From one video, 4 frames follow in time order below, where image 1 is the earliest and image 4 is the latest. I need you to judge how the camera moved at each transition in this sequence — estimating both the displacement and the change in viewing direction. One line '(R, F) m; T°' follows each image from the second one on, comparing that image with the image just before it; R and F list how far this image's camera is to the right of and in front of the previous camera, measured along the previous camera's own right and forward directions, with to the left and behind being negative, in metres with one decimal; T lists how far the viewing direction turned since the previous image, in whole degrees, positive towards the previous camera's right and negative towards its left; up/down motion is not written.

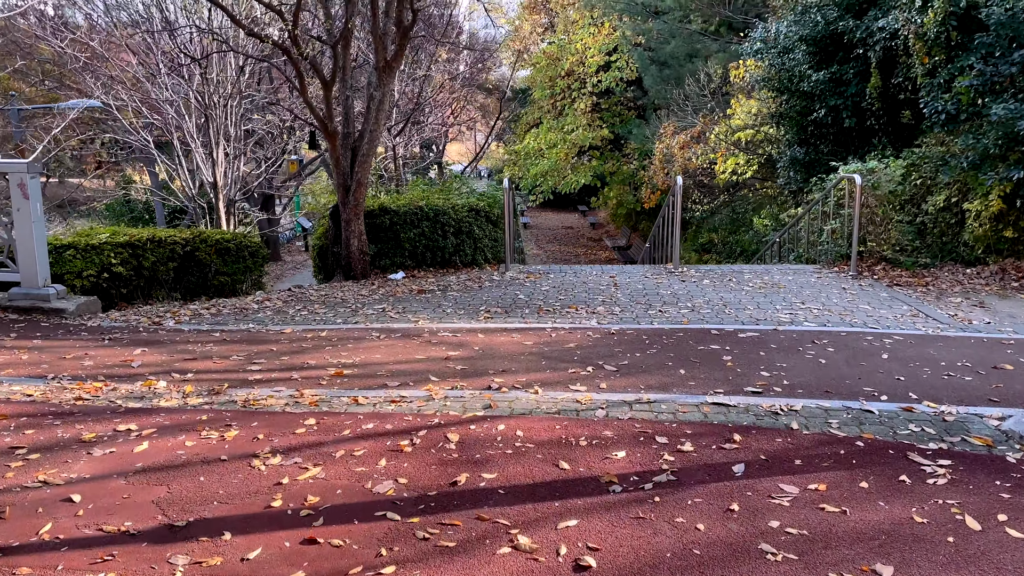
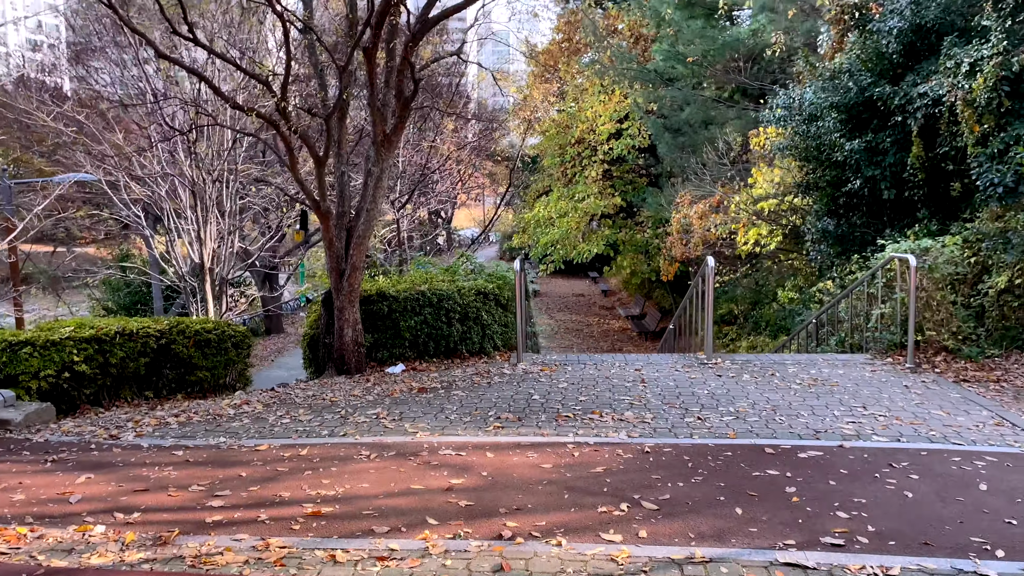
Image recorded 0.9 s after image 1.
(0.0, +0.7) m; -1°
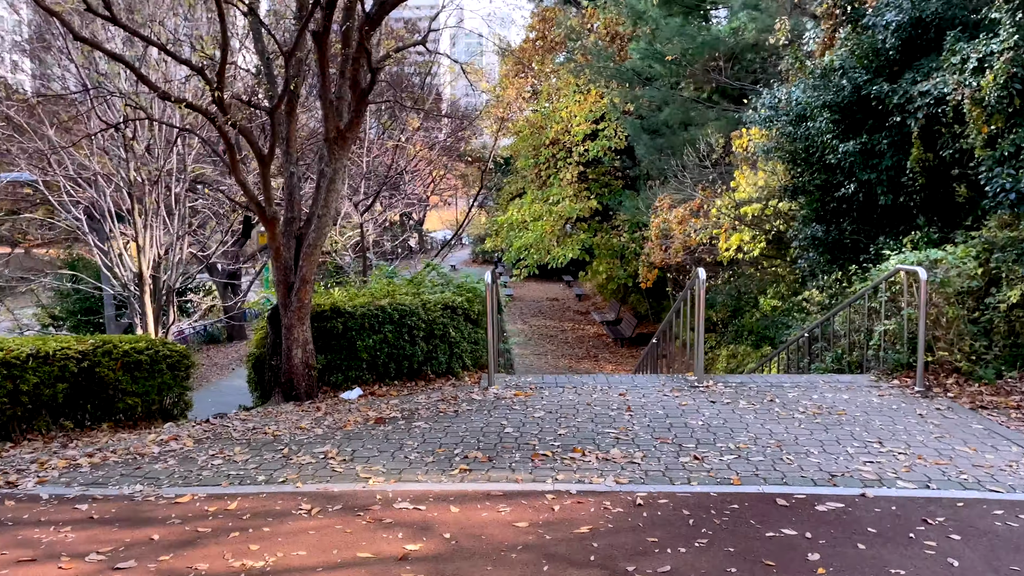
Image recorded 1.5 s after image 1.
(0.0, +0.6) m; +2°
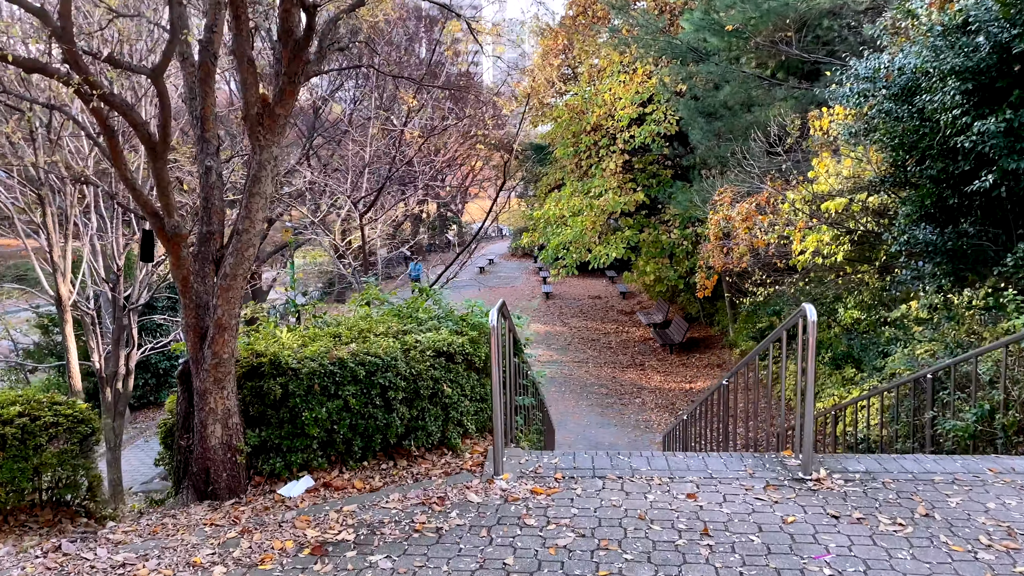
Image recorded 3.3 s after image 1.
(+0.1, +1.8) m; -3°
